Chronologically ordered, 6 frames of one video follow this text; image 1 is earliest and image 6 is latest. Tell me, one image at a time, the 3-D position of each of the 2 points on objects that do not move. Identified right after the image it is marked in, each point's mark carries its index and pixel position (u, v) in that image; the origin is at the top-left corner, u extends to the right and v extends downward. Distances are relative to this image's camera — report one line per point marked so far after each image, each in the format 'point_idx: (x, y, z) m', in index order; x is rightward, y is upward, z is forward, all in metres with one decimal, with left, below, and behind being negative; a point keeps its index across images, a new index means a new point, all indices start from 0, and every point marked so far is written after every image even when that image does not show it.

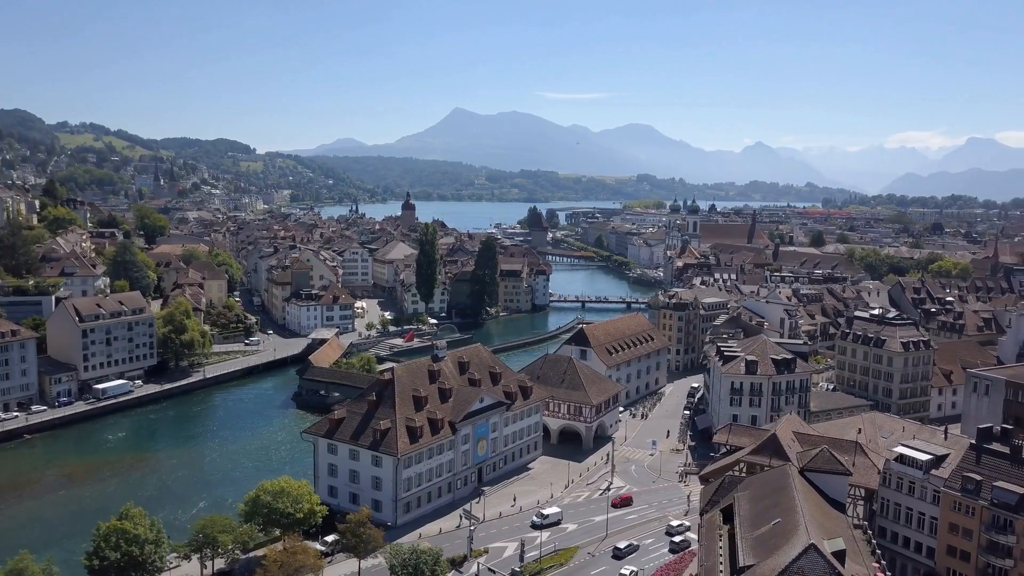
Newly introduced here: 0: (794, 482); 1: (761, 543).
0: (+5.8, -4.0, +16.4) m
1: (+4.6, -4.7, +14.5) m
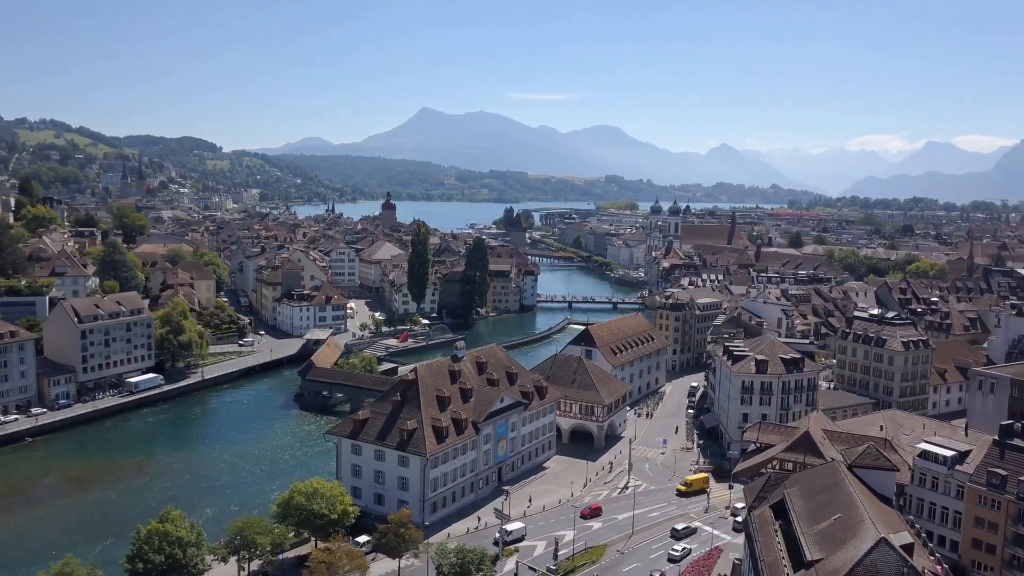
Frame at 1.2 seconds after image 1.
0: (+7.1, -4.0, +16.8) m
1: (+5.9, -4.7, +14.9) m
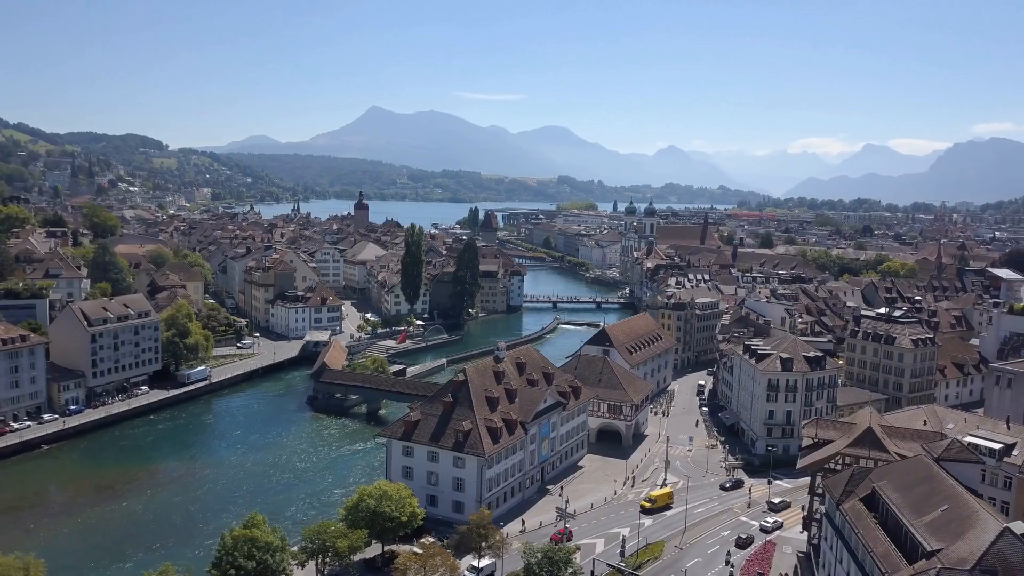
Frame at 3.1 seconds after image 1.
0: (+9.4, -4.0, +17.5) m
1: (+8.3, -4.7, +15.5) m
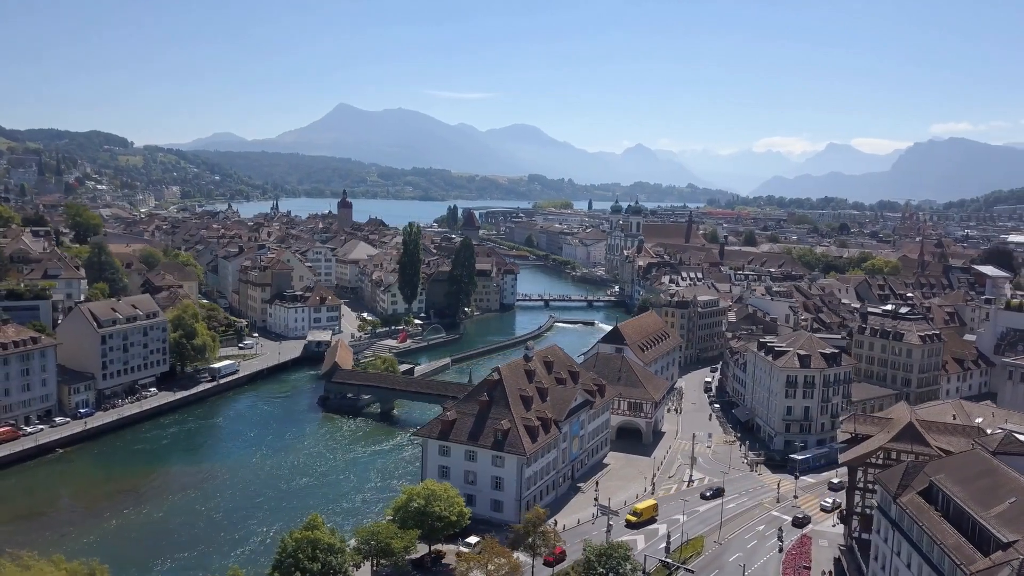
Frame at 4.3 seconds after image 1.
0: (+11.0, -4.0, +18.0) m
1: (+10.0, -4.7, +16.0) m
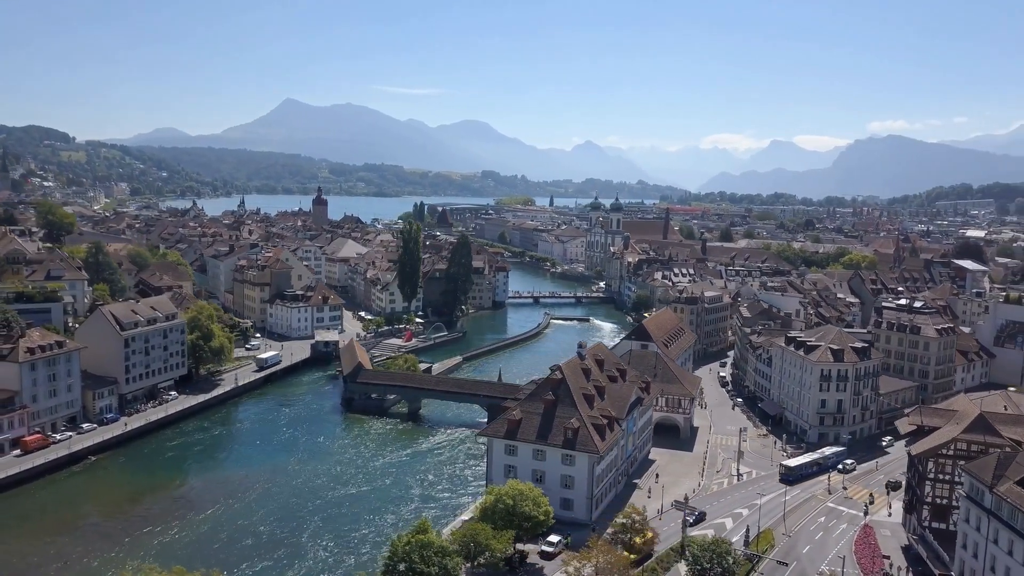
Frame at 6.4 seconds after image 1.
0: (+13.8, -3.9, +18.7) m
1: (+12.9, -4.6, +16.7) m
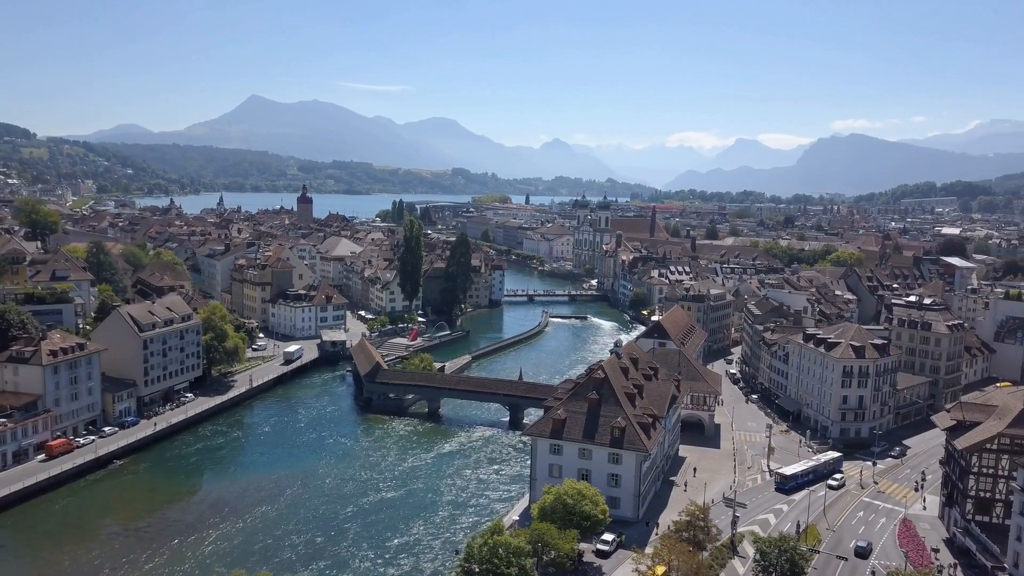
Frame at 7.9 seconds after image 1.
0: (+15.6, -3.9, +19.3) m
1: (+14.8, -4.5, +17.2) m
